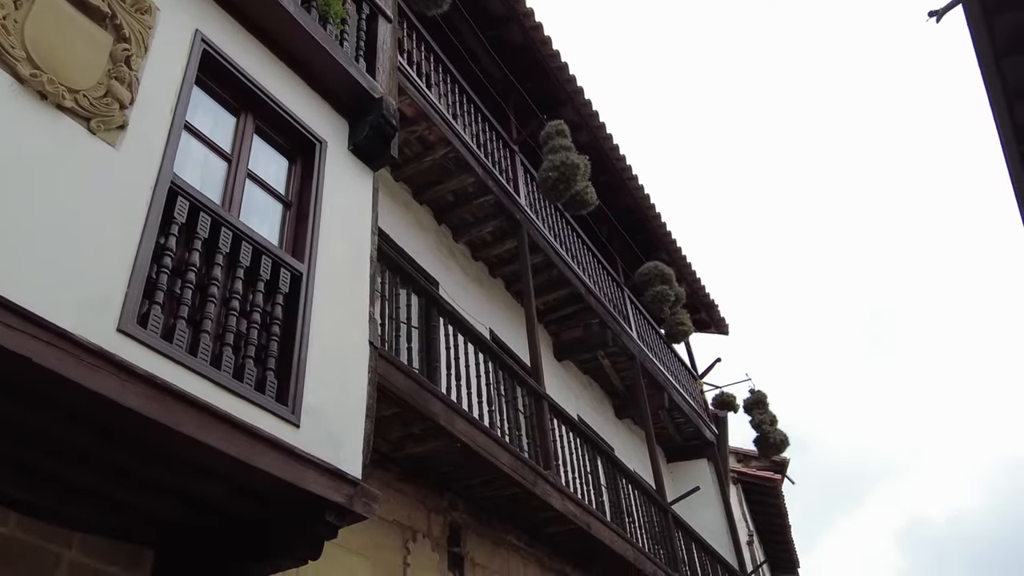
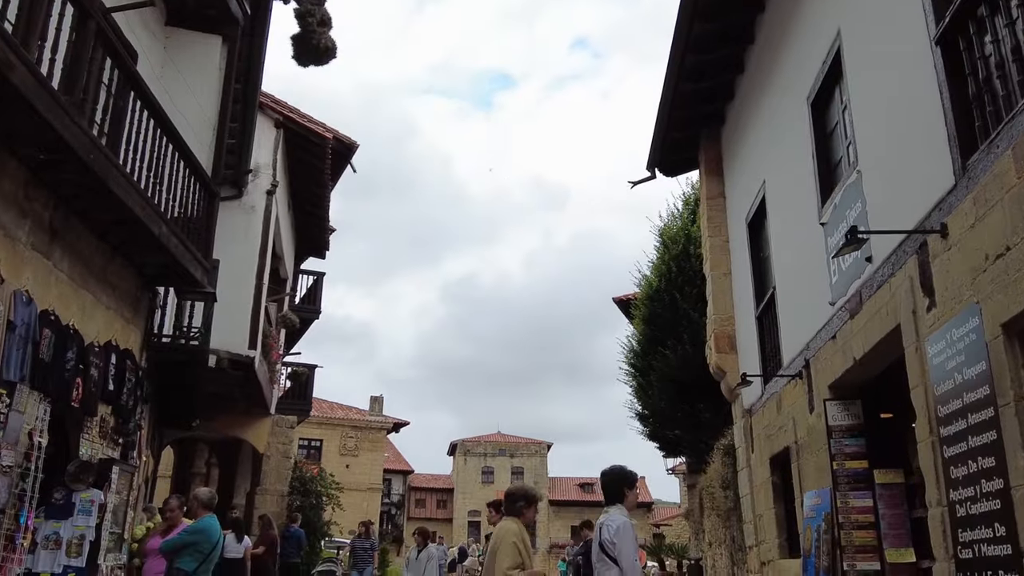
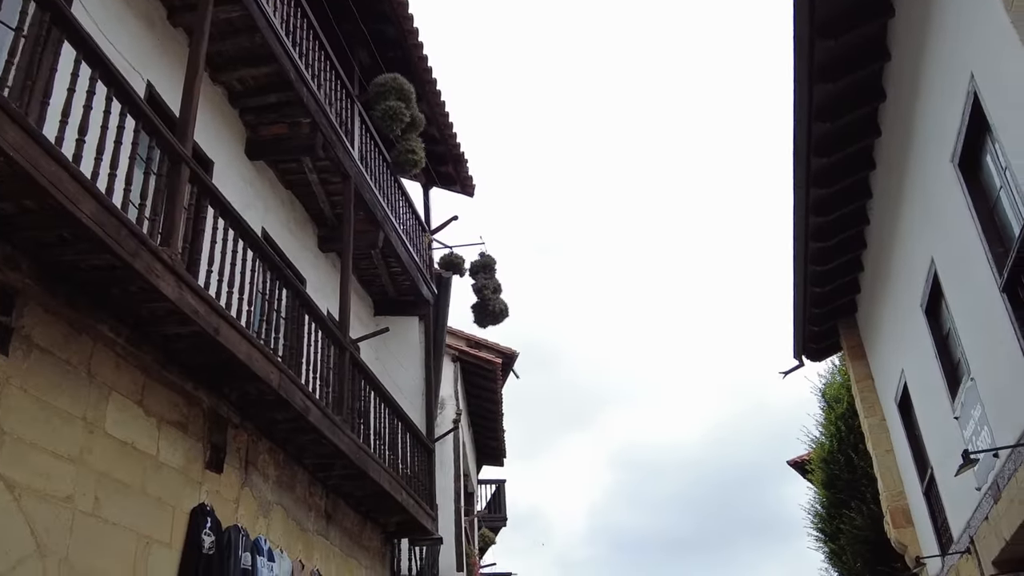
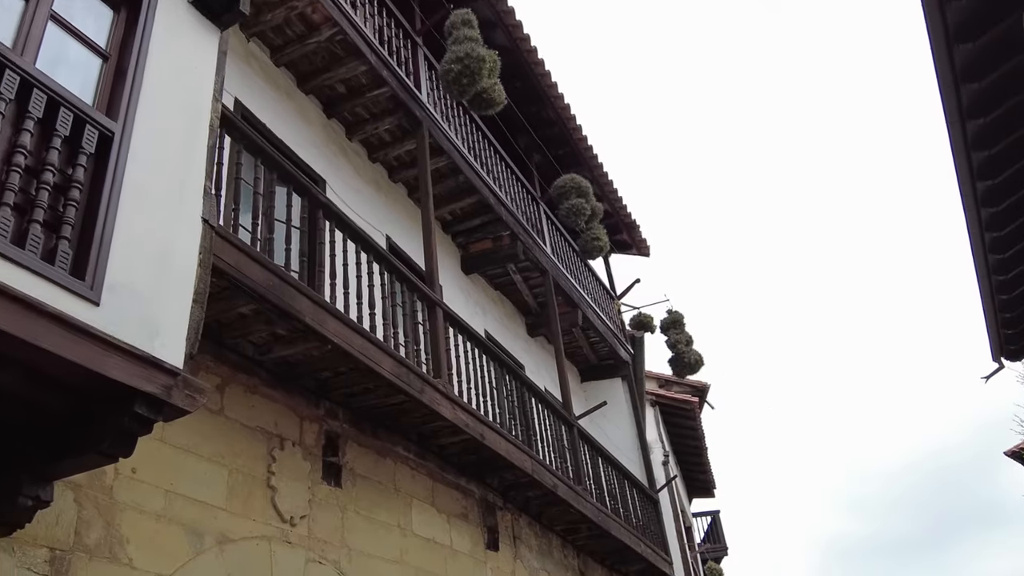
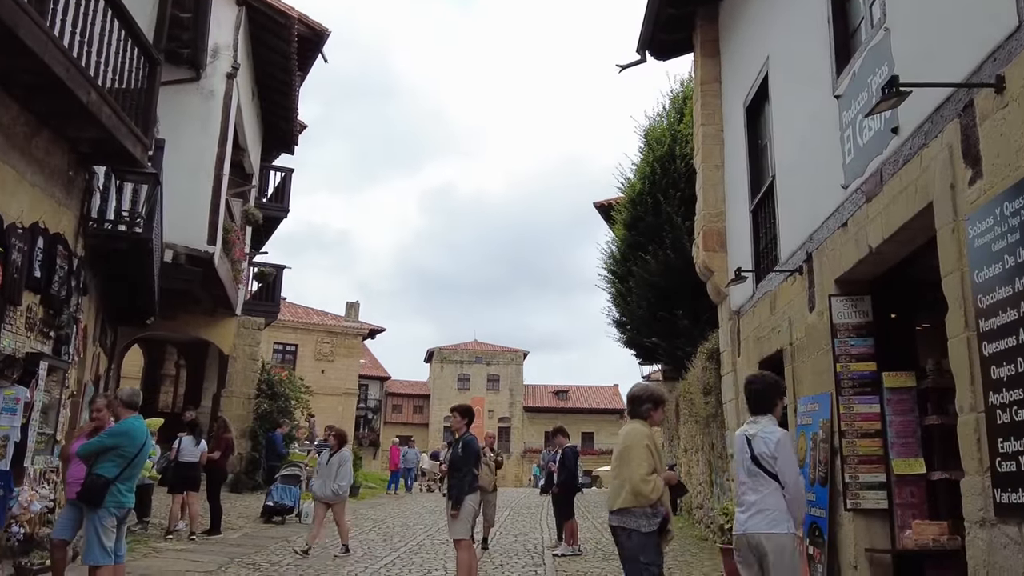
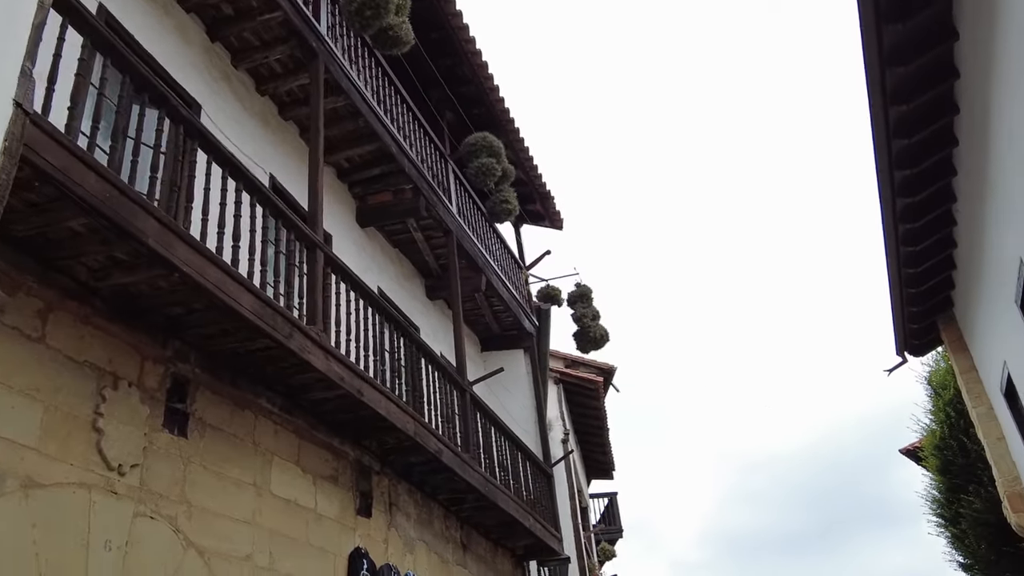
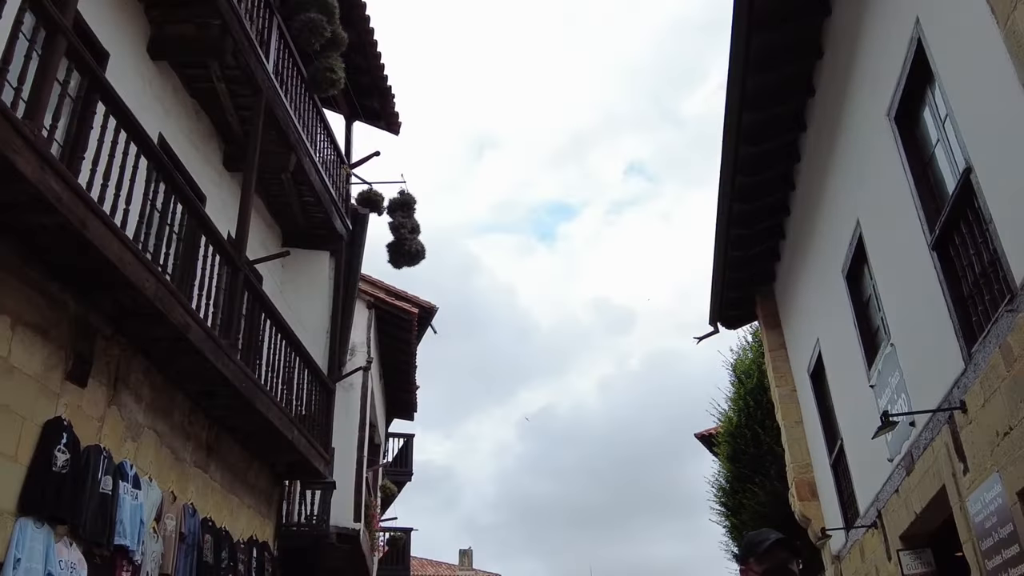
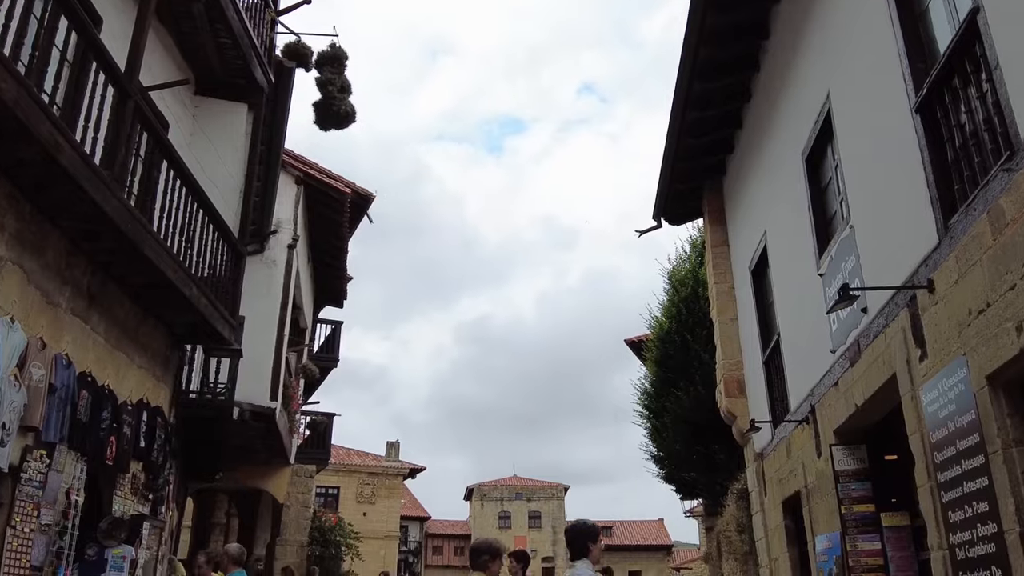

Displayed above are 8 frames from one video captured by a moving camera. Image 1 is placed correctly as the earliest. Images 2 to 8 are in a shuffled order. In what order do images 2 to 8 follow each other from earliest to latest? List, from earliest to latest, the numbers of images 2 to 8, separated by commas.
4, 6, 3, 7, 8, 2, 5
